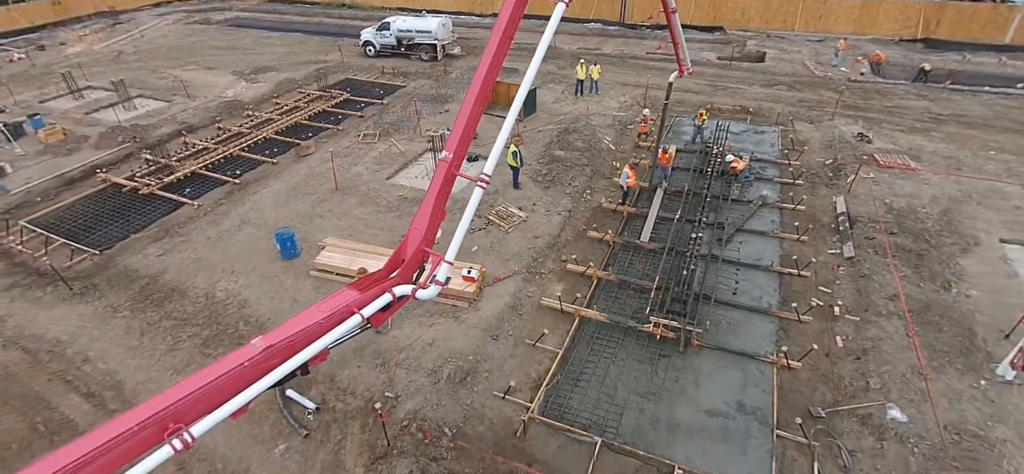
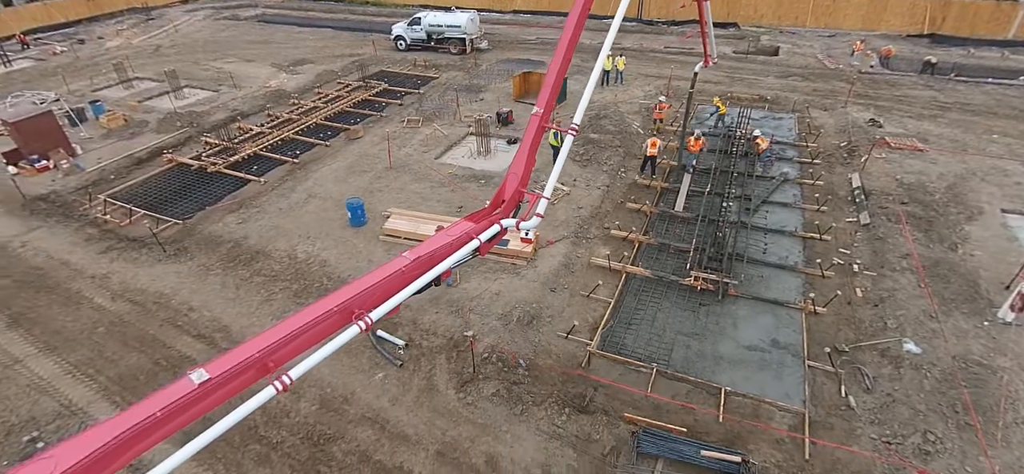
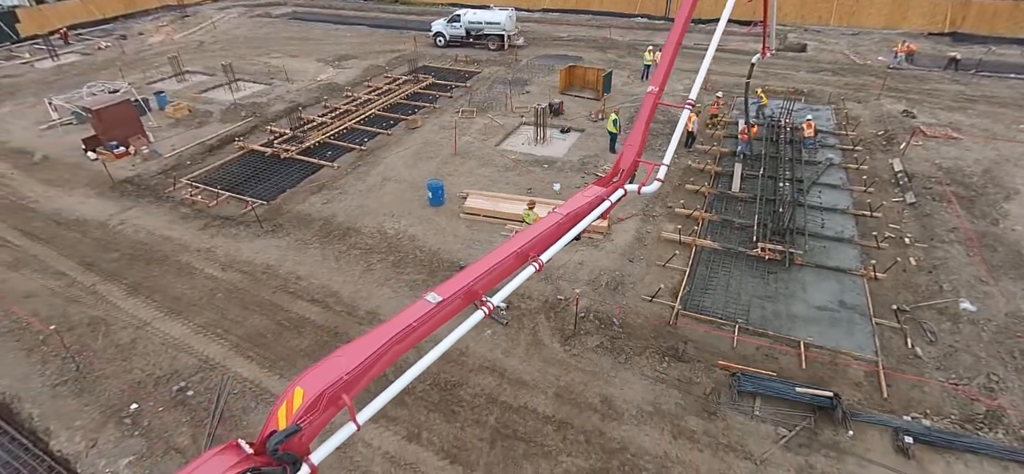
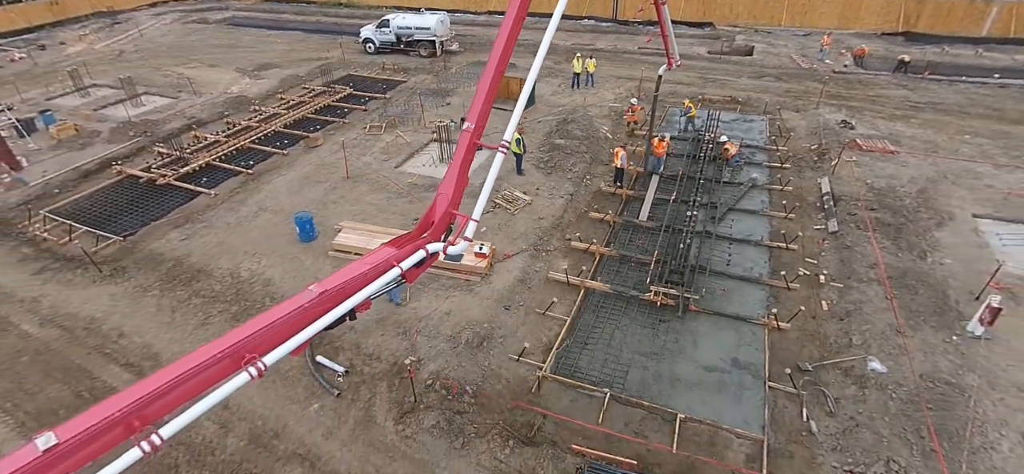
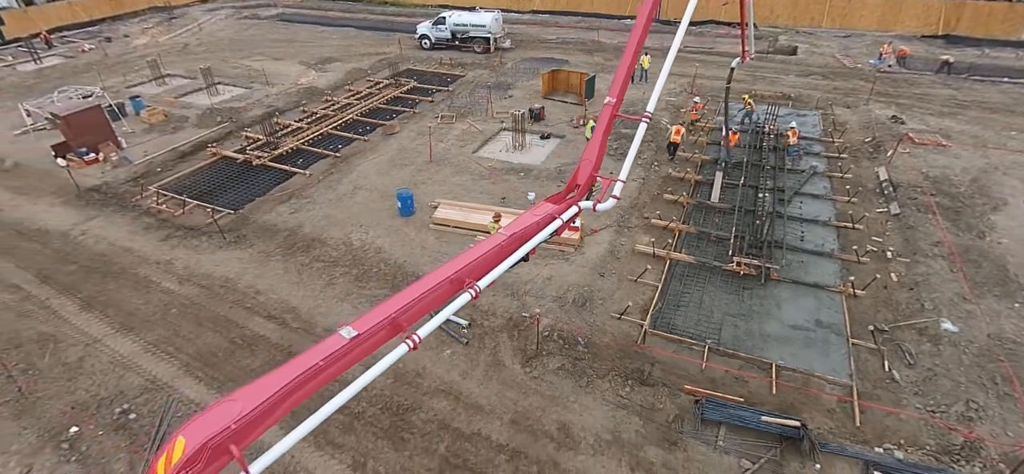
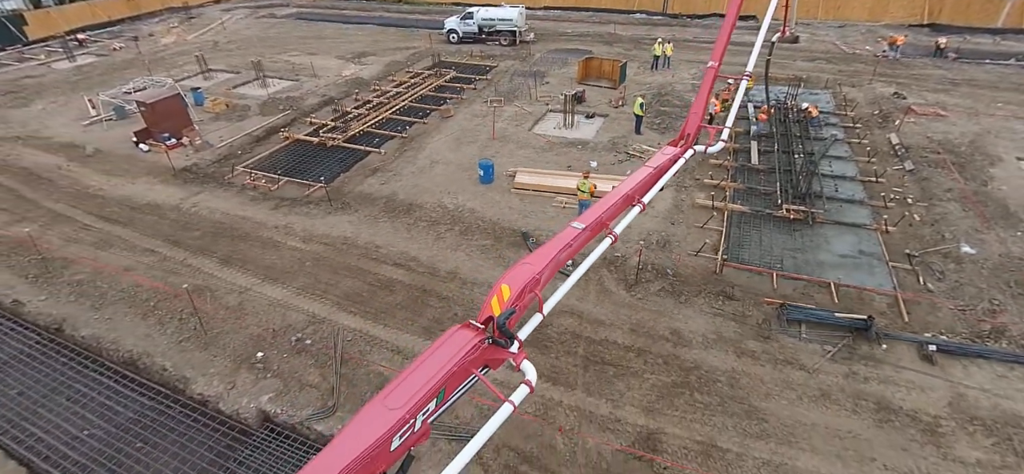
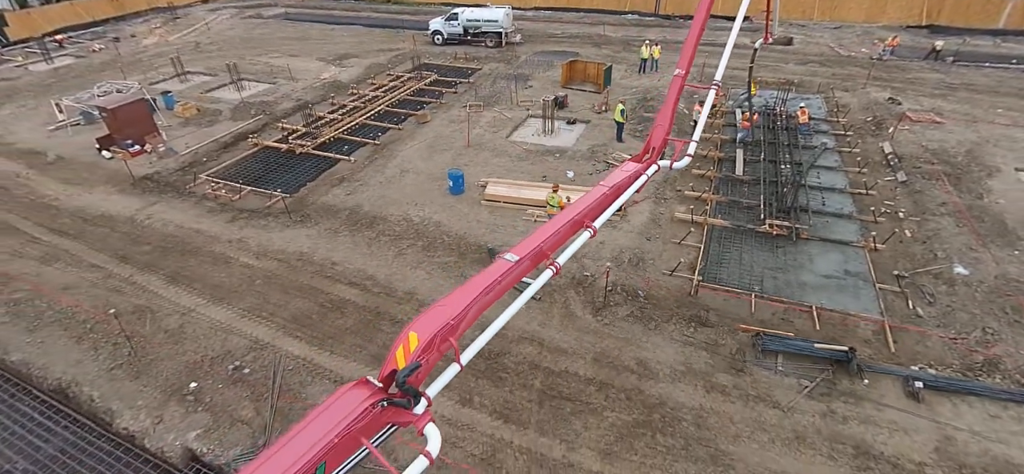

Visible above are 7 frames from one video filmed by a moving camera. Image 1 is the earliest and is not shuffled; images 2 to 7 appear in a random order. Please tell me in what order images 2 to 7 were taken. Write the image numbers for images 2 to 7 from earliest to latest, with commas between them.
4, 2, 5, 3, 7, 6
